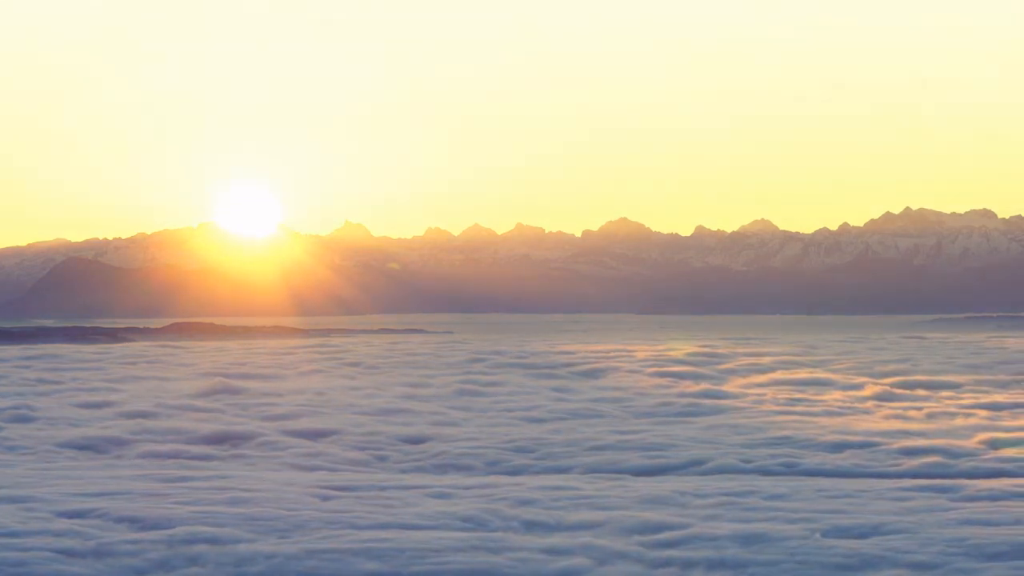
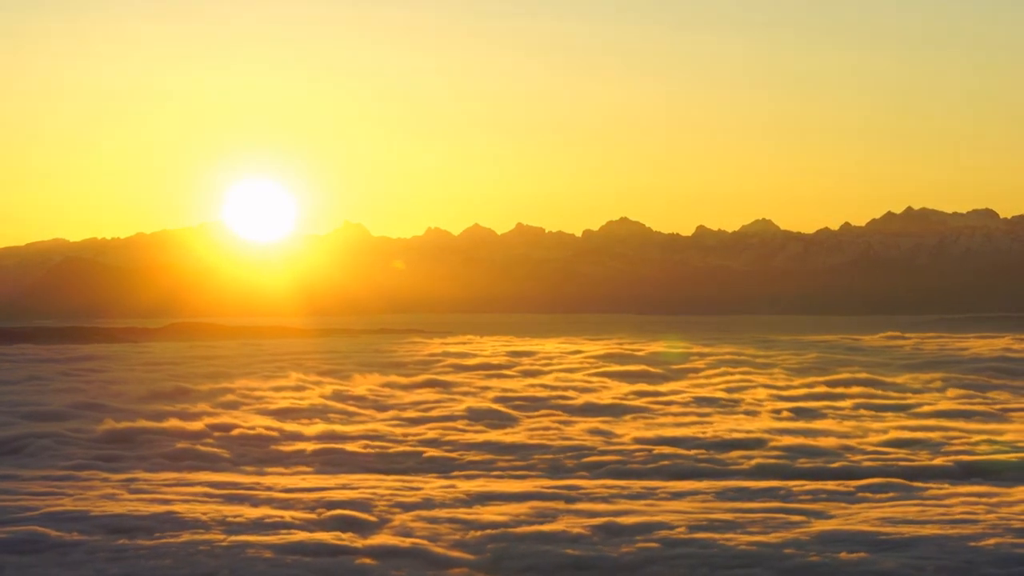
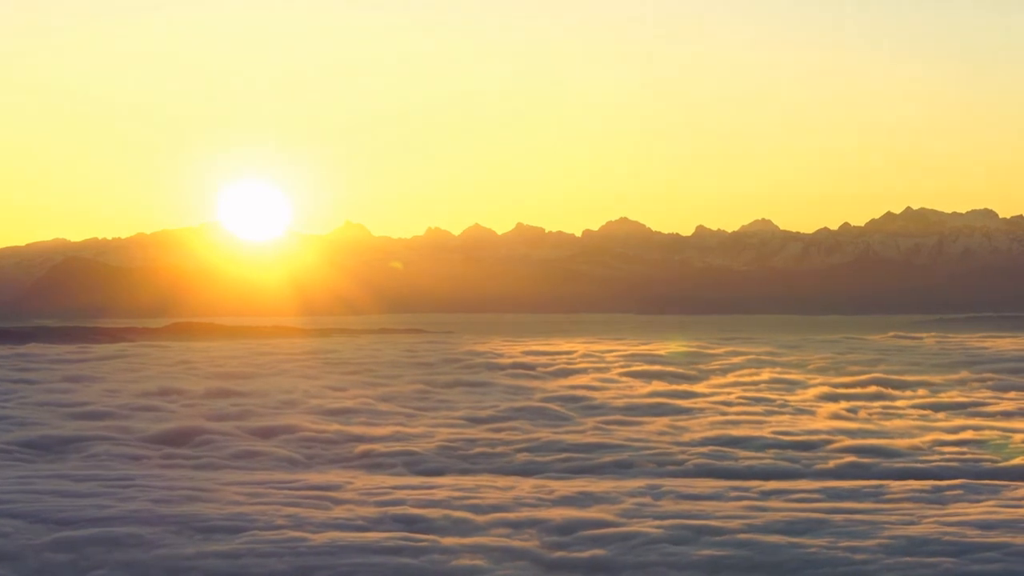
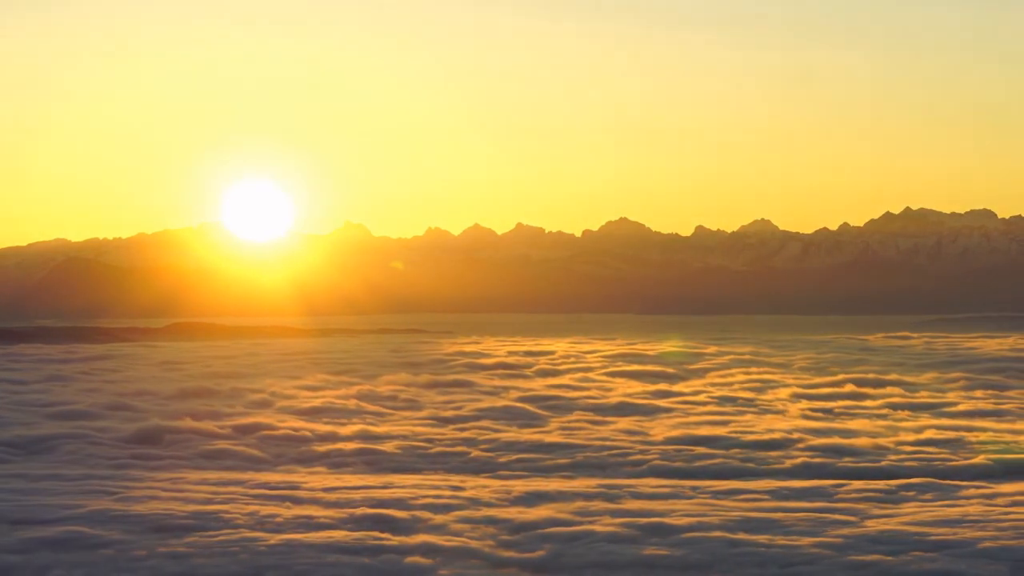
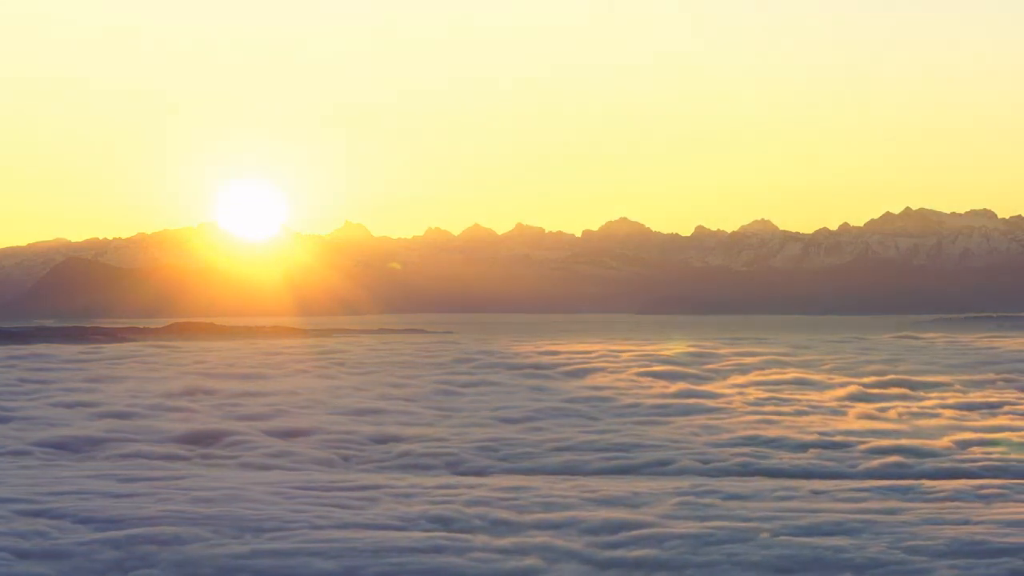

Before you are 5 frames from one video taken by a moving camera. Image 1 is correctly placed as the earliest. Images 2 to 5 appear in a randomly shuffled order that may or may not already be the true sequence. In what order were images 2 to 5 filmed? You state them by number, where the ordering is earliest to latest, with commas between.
5, 3, 4, 2
